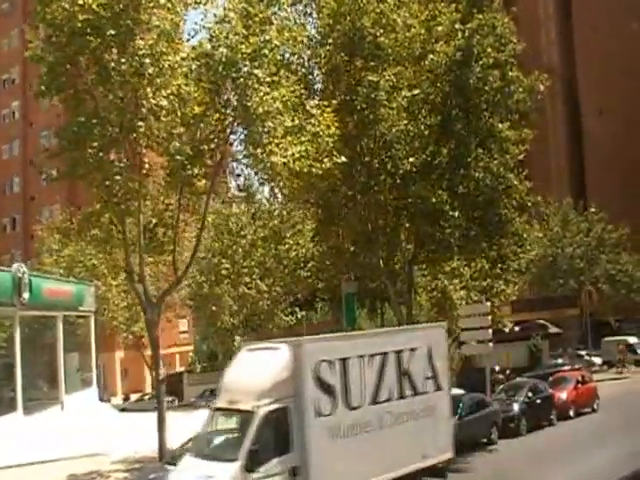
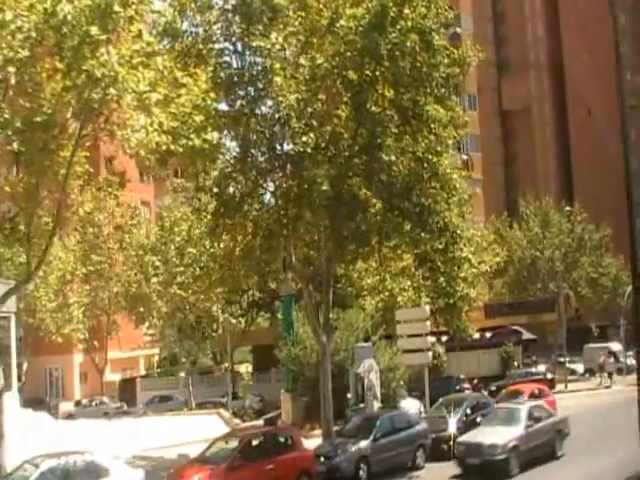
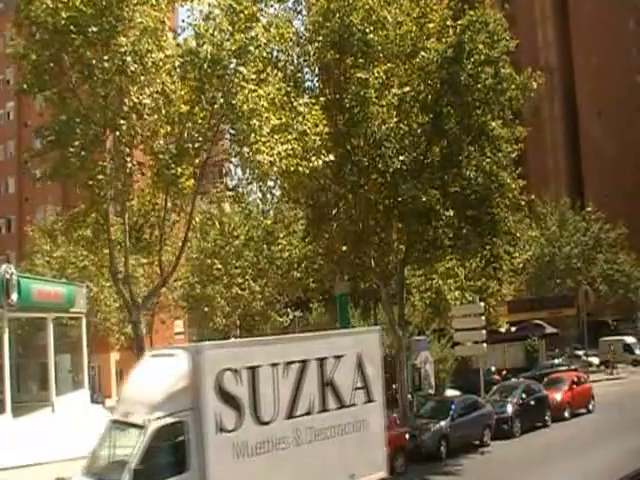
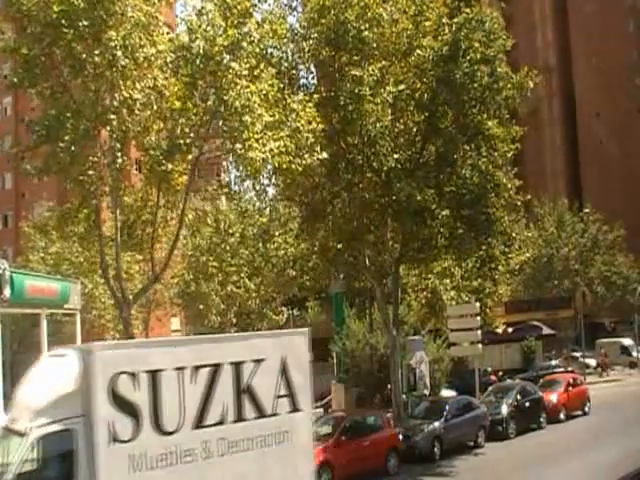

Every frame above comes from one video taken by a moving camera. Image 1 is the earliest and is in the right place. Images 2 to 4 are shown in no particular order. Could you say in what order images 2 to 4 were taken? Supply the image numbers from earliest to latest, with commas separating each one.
3, 4, 2
